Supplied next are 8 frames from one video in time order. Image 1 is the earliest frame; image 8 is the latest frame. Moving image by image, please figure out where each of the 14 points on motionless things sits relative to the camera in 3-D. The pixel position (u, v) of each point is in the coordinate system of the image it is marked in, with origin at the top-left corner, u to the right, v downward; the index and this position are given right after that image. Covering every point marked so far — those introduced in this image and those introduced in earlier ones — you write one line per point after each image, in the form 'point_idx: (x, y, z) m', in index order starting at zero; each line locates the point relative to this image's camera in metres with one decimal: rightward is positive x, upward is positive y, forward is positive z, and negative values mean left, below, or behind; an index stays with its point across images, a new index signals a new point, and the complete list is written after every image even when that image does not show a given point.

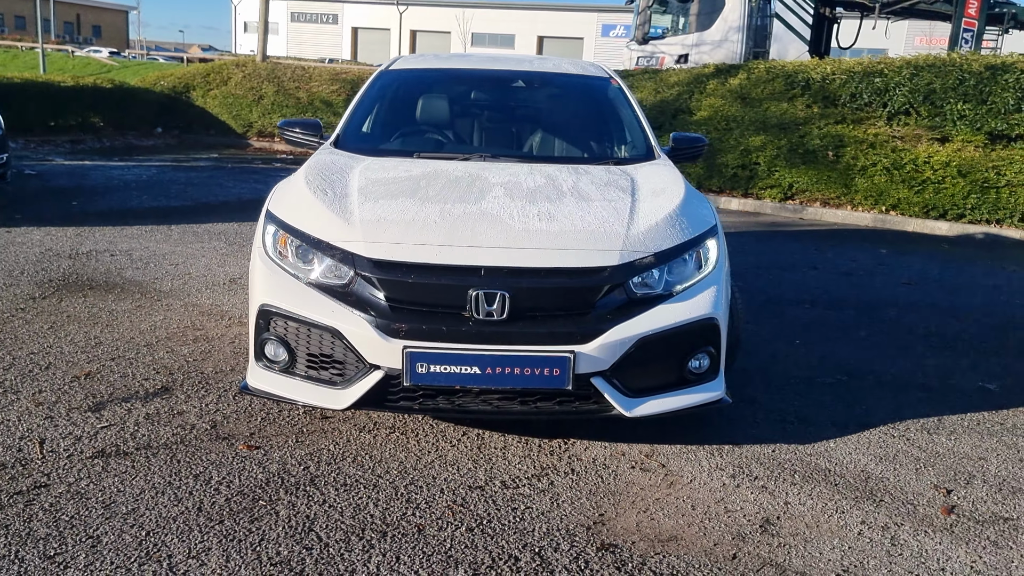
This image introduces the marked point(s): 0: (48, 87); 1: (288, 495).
0: (-8.5, +3.7, +15.9) m
1: (-0.8, -0.7, +3.0) m
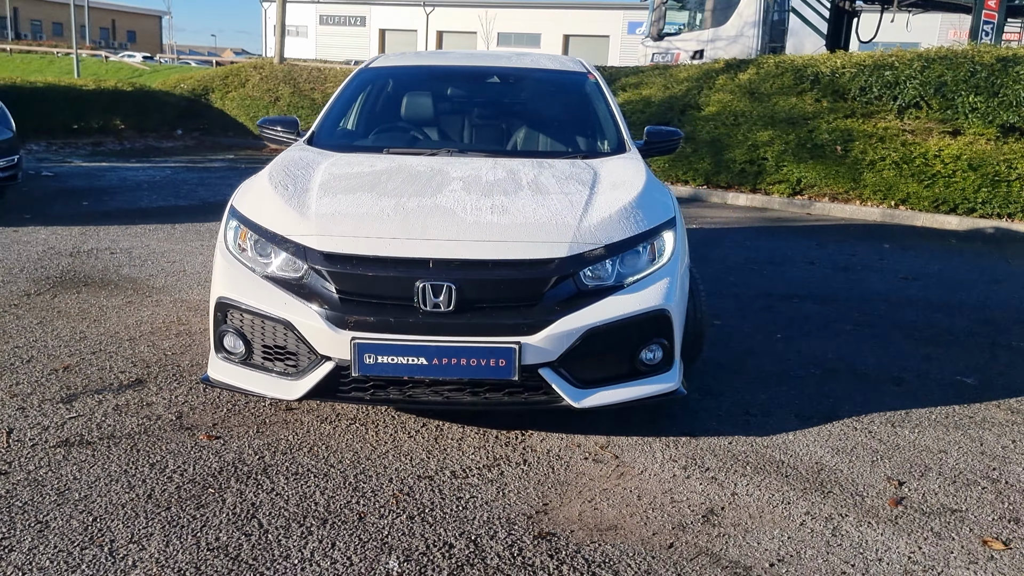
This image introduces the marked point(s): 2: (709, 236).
0: (-8.2, +3.7, +16.2) m
1: (-1.0, -0.7, +3.1) m
2: (+2.1, +0.6, +9.2) m
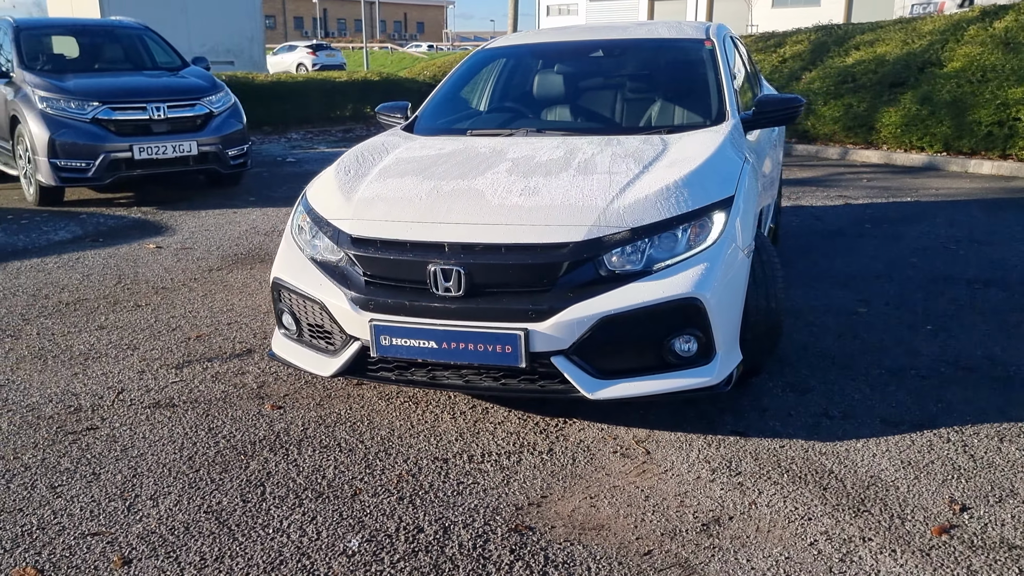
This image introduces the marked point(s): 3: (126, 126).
0: (-3.9, +4.2, +17.9) m
1: (-0.9, -0.6, +3.3) m
2: (+3.8, +0.7, +8.1) m
3: (-4.0, +1.7, +9.0) m
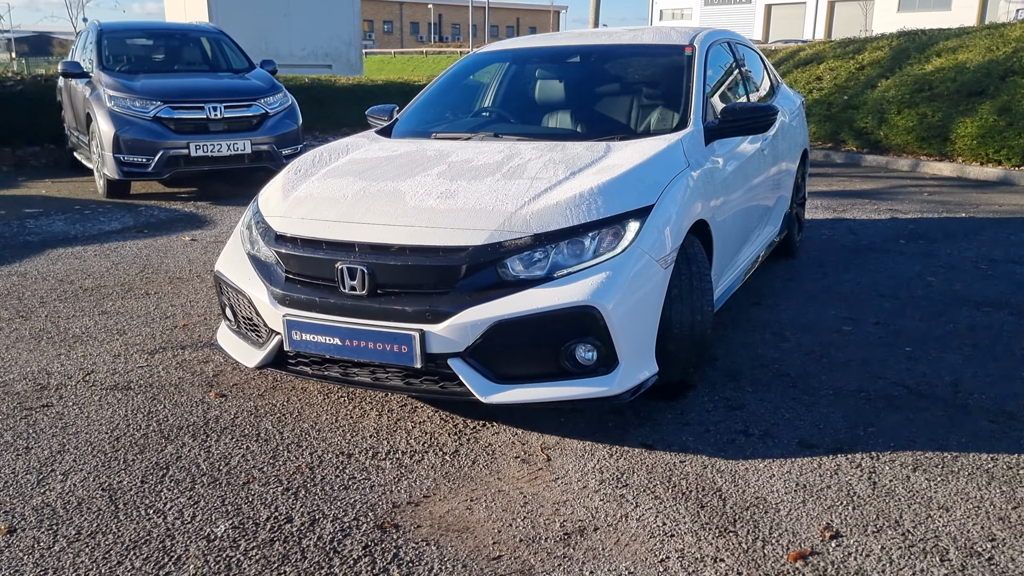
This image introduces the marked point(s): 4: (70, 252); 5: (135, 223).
0: (-2.3, +4.3, +18.3) m
1: (-1.3, -0.6, +3.5) m
2: (+4.1, +0.5, +7.7) m
3: (-3.6, +1.8, +9.5) m
4: (-3.6, +0.3, +7.0) m
5: (-3.6, +0.6, +8.4) m
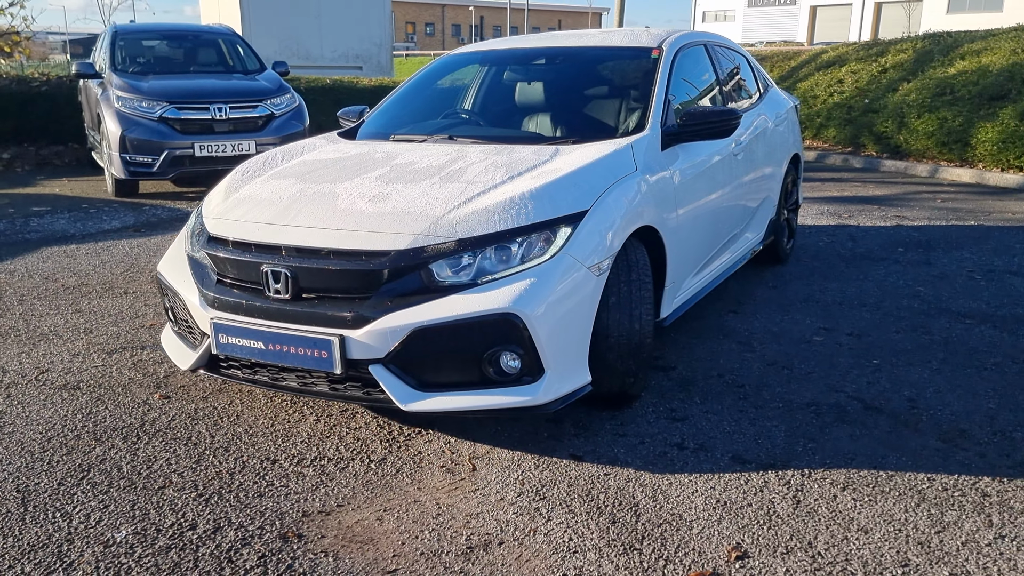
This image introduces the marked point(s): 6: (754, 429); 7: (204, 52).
0: (-1.8, +4.2, +18.3) m
1: (-1.6, -0.6, +3.5) m
2: (+4.0, +0.5, +7.4) m
3: (-3.6, +1.8, +9.6) m
4: (-3.7, +0.3, +7.1) m
5: (-3.7, +0.6, +8.5) m
6: (+1.0, -0.6, +3.4) m
7: (-4.2, +3.2, +11.8) m
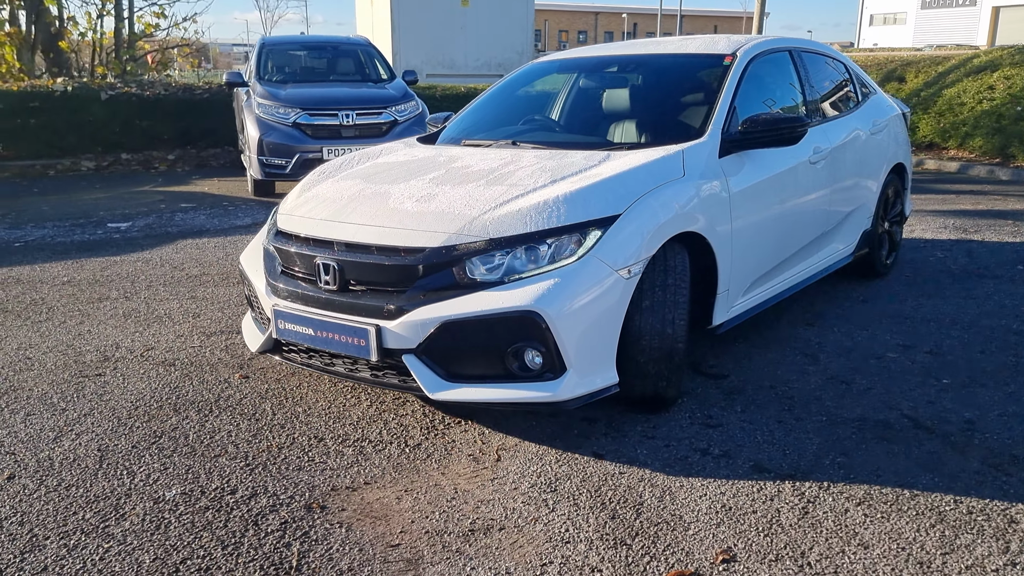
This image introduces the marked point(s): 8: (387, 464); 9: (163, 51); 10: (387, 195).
0: (+1.0, +4.1, +18.6) m
1: (-1.4, -0.6, +3.9) m
2: (+4.8, +0.3, +6.8) m
3: (-2.3, +1.9, +10.3) m
4: (-2.8, +0.4, +7.8) m
5: (-2.6, +0.7, +9.1) m
6: (+1.1, -0.6, +3.4) m
7: (-2.5, +3.2, +12.5) m
8: (-0.5, -0.7, +3.4) m
9: (-7.2, +4.9, +18.1) m
10: (-0.5, +0.4, +3.7) m
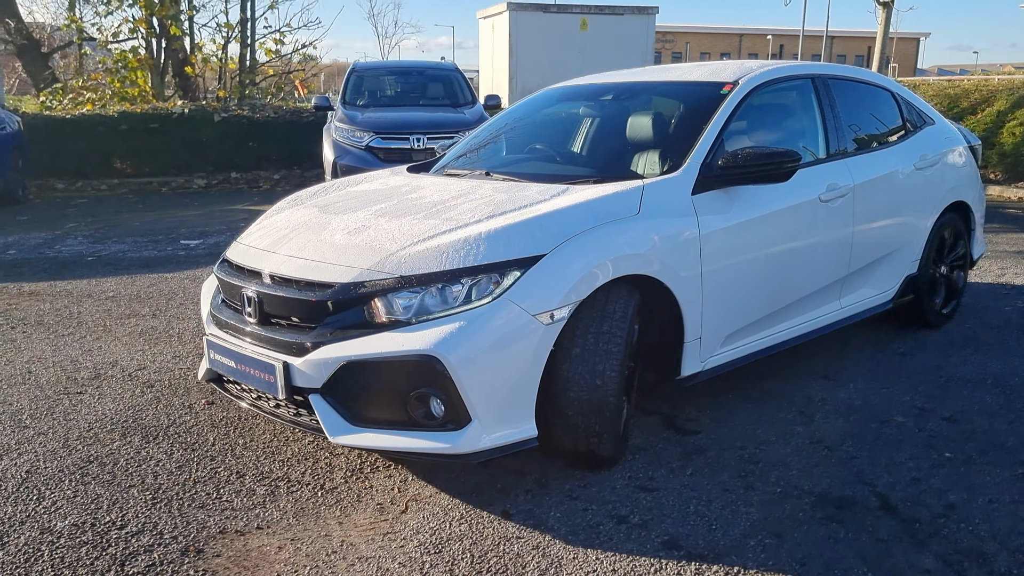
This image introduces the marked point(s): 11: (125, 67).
0: (+3.2, +3.5, +18.1) m
1: (-1.7, -0.7, +3.9) m
2: (+4.9, -0.1, +5.9) m
3: (-1.4, +1.6, +10.4) m
4: (-2.4, +0.2, +8.0) m
5: (-2.0, +0.5, +9.3) m
6: (+0.7, -0.8, +3.0) m
7: (-1.2, +2.9, +12.7) m
8: (-0.8, -0.8, +3.2) m
9: (-5.0, +4.6, +18.9) m
10: (-0.8, +0.2, +3.6) m
11: (-7.5, +4.3, +17.0) m
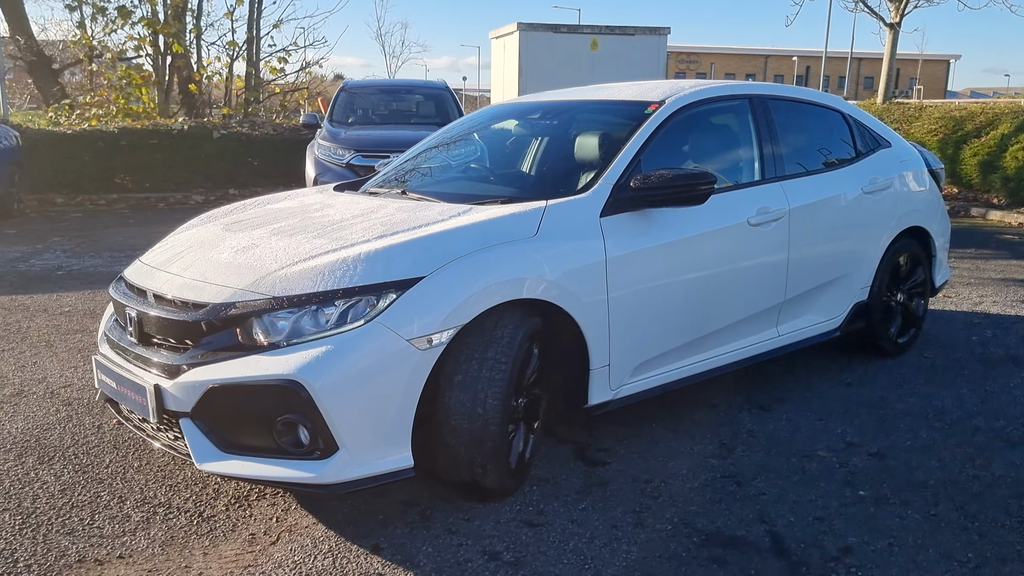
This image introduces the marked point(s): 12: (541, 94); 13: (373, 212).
0: (+3.2, +3.1, +18.0) m
1: (-2.1, -0.7, +3.8) m
2: (+4.6, -0.4, +5.6) m
3: (-1.6, +1.4, +10.3) m
4: (-2.7, +0.1, +7.9) m
5: (-2.2, +0.3, +9.2) m
6: (+0.3, -0.9, +2.9) m
7: (-1.3, +2.7, +12.6) m
8: (-1.2, -0.9, +3.1) m
9: (-4.9, +4.3, +19.0) m
10: (-1.2, +0.2, +3.5) m
11: (-7.5, +4.0, +17.1) m
12: (+0.3, +1.1, +5.0) m
13: (-0.6, +0.3, +3.6) m
